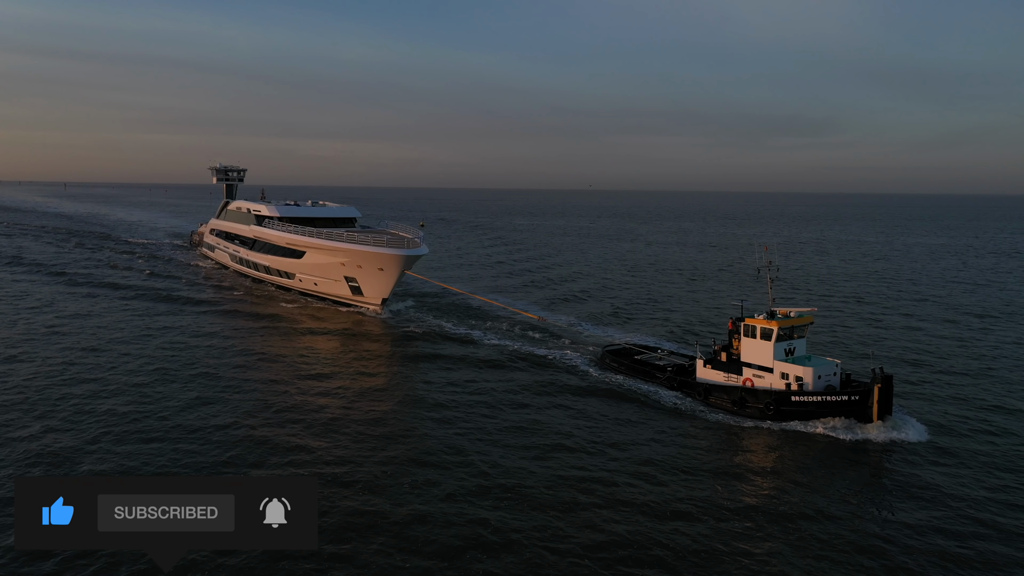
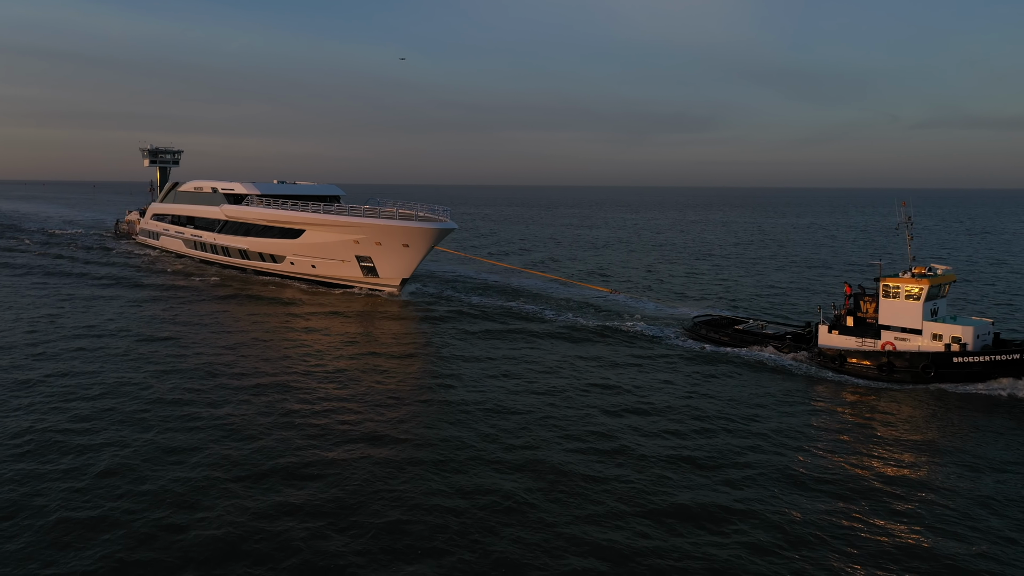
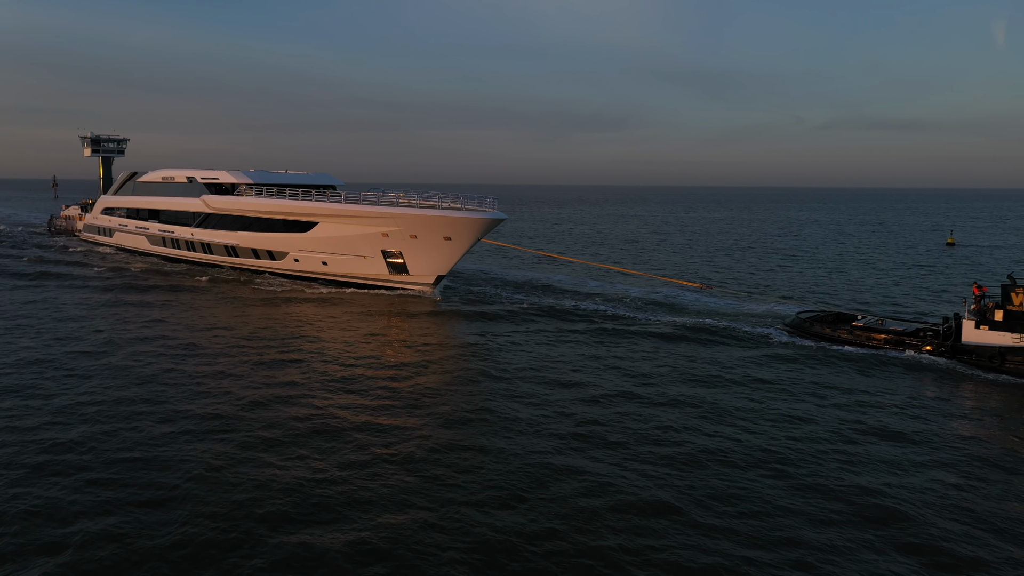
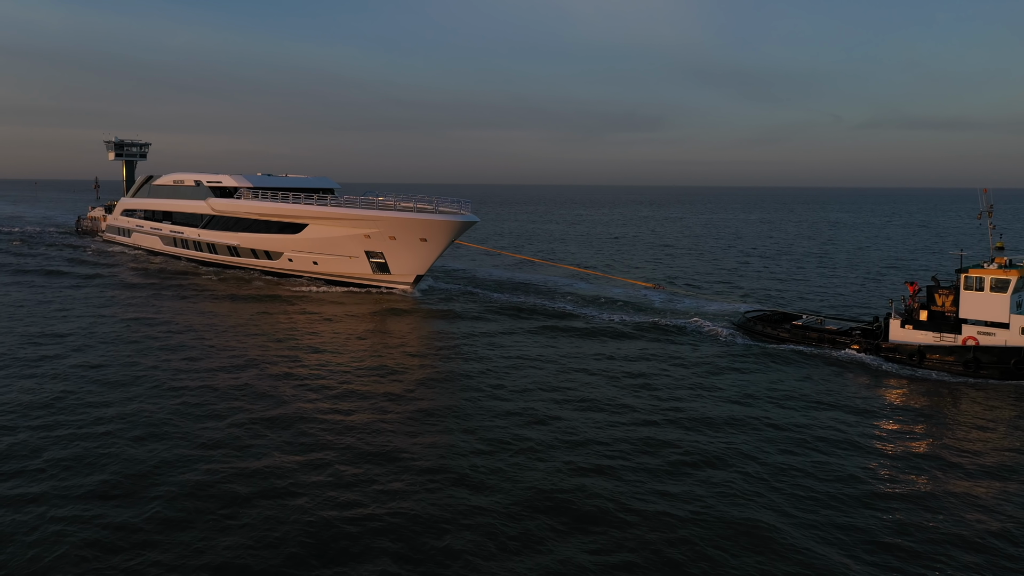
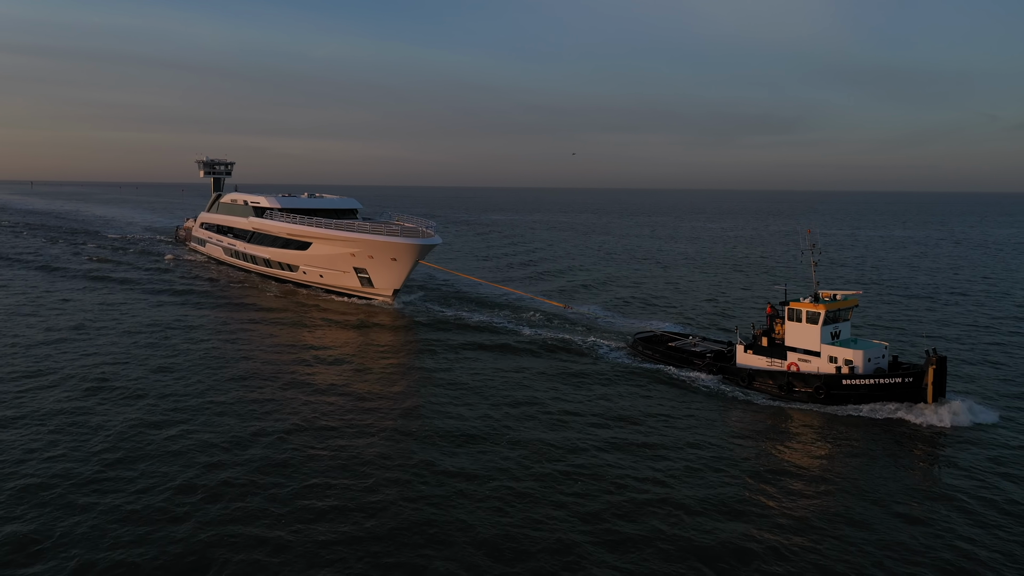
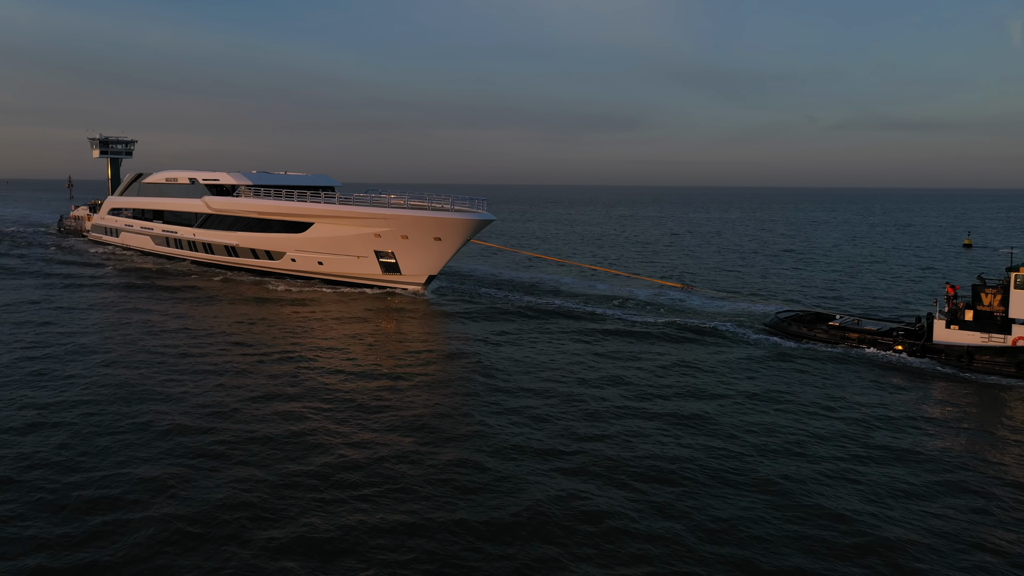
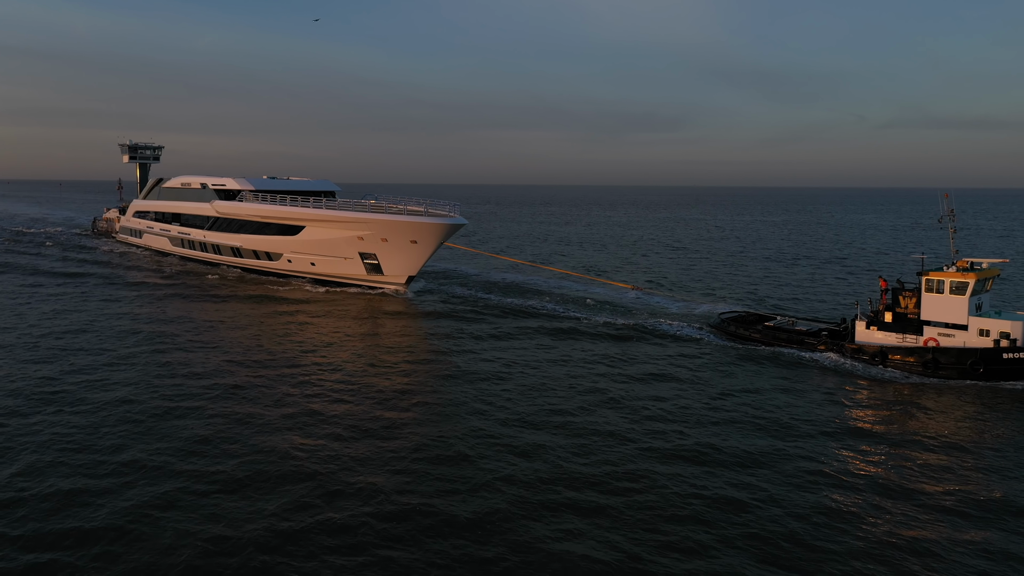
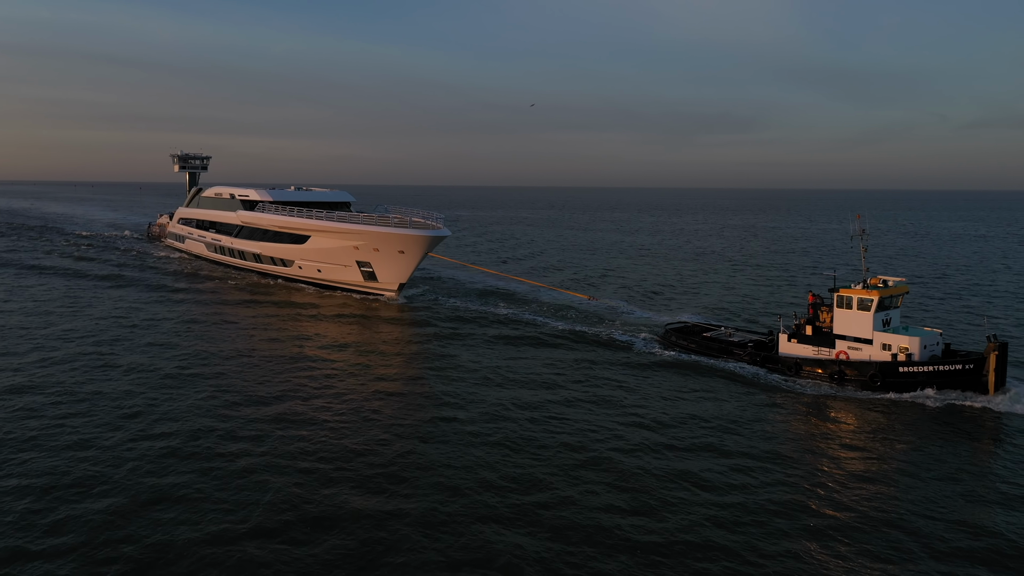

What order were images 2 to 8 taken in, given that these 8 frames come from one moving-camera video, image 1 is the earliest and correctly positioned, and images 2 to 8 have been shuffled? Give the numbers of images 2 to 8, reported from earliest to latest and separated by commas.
5, 8, 2, 7, 4, 6, 3
